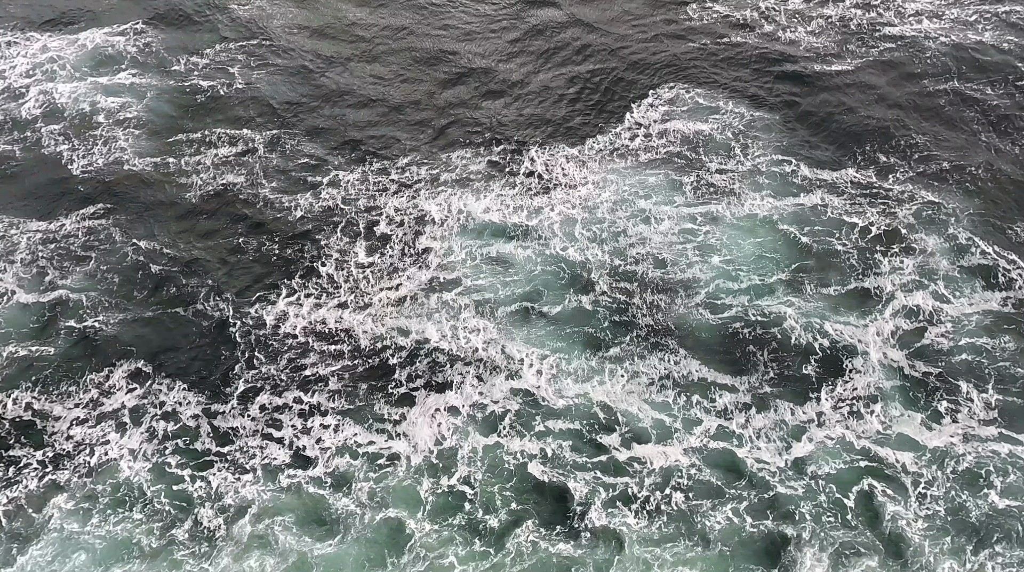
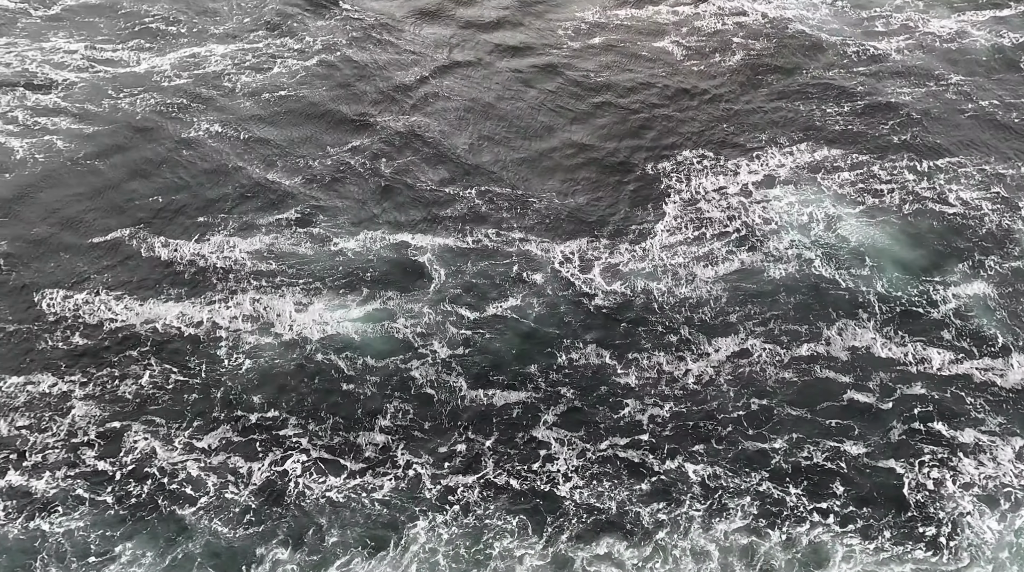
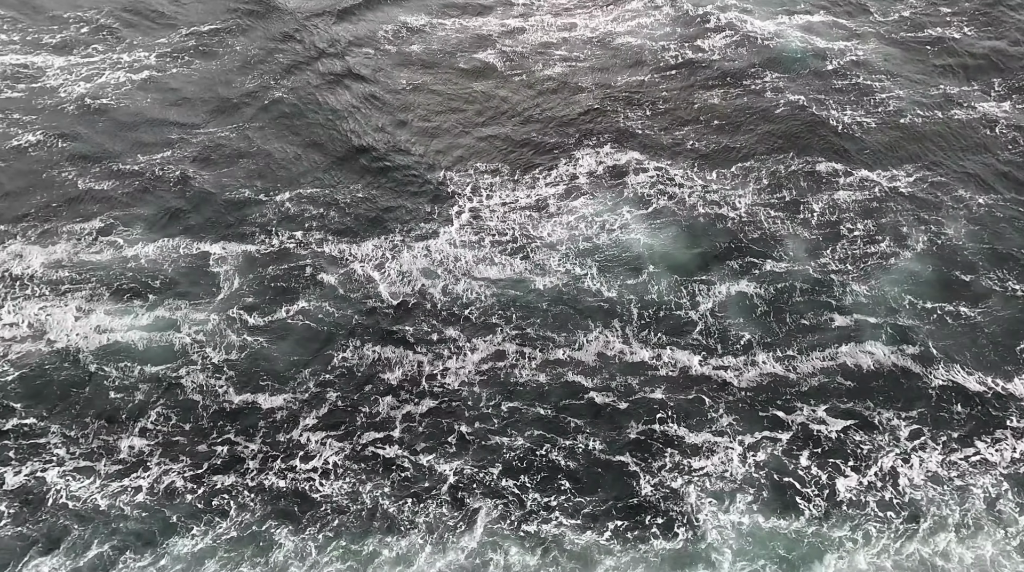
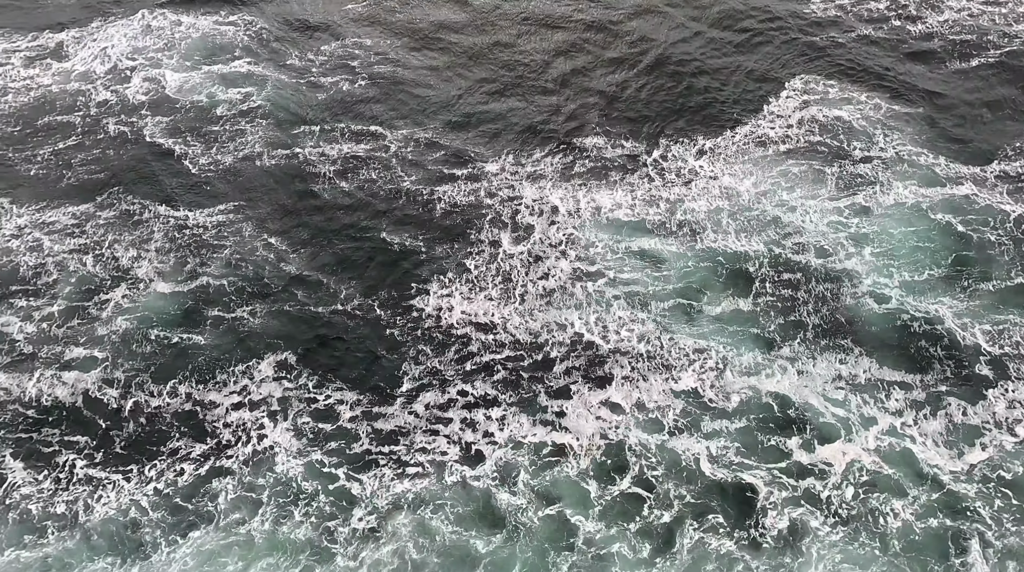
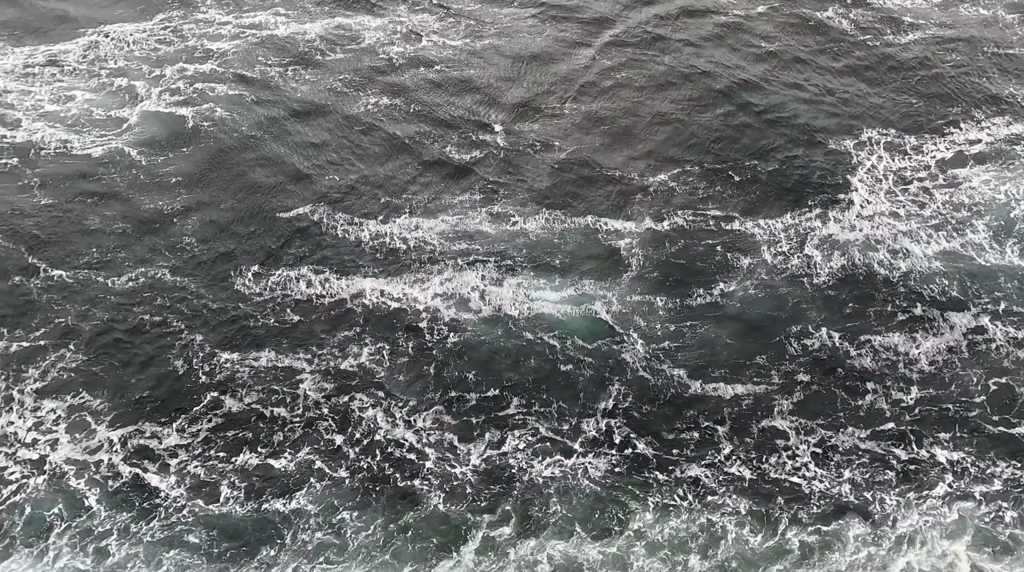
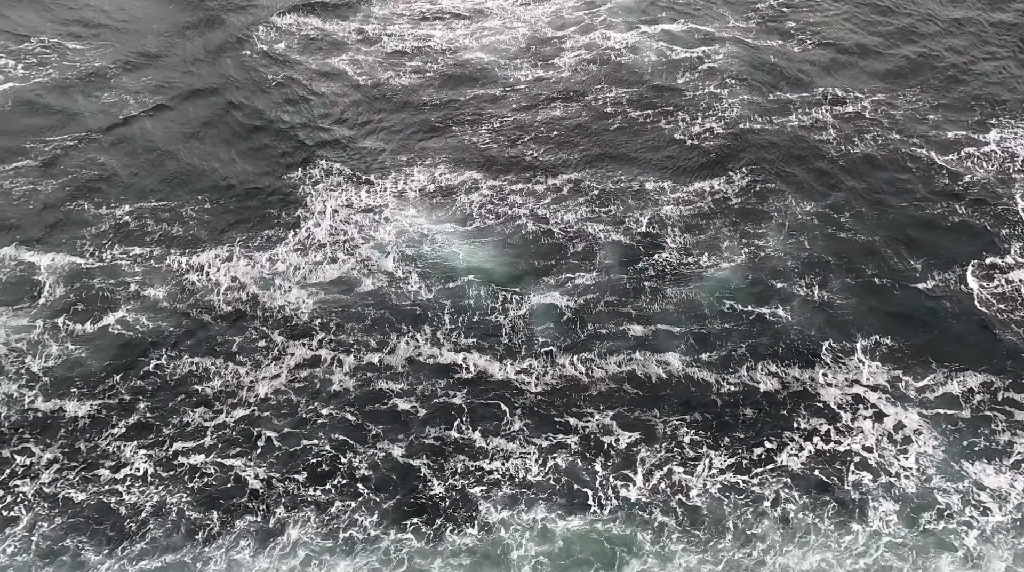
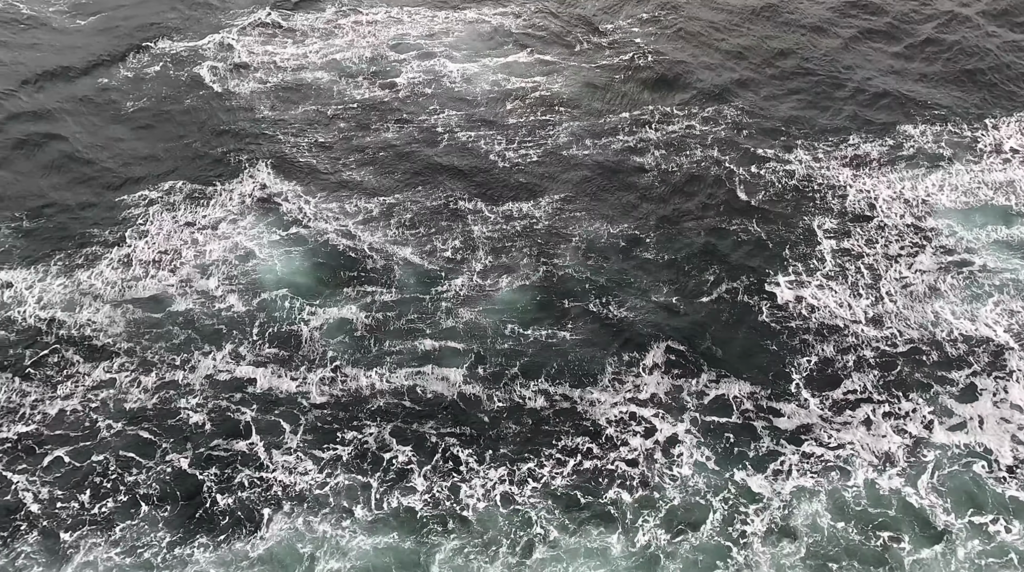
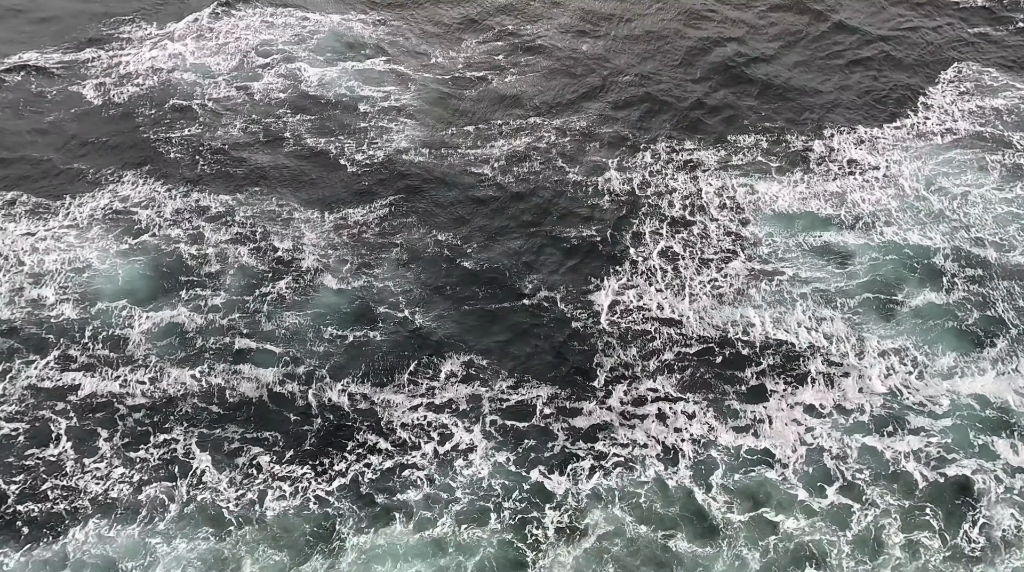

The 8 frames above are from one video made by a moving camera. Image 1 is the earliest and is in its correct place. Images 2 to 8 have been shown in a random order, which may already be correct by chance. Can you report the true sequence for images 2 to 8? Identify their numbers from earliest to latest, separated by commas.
4, 8, 7, 6, 3, 2, 5
